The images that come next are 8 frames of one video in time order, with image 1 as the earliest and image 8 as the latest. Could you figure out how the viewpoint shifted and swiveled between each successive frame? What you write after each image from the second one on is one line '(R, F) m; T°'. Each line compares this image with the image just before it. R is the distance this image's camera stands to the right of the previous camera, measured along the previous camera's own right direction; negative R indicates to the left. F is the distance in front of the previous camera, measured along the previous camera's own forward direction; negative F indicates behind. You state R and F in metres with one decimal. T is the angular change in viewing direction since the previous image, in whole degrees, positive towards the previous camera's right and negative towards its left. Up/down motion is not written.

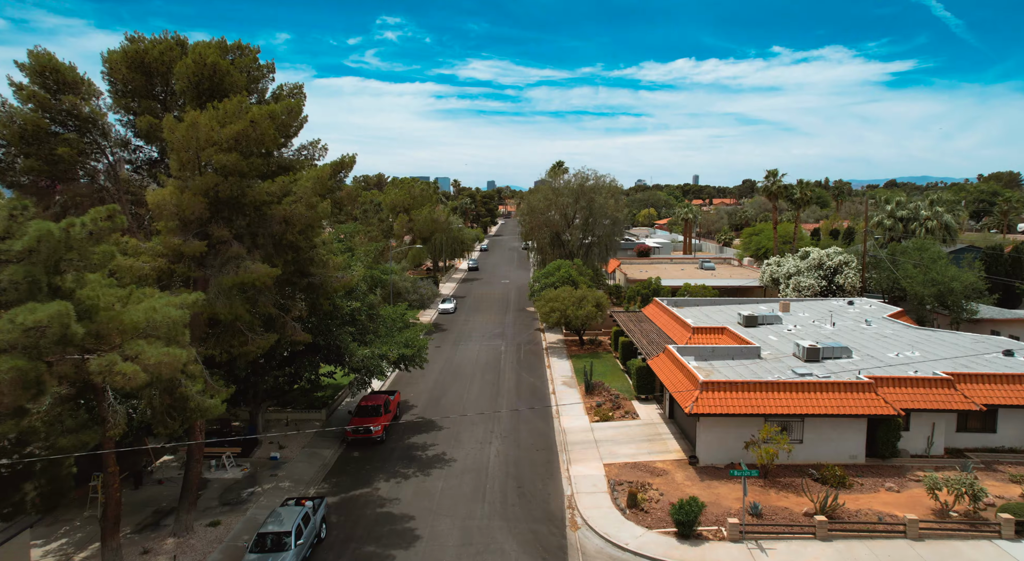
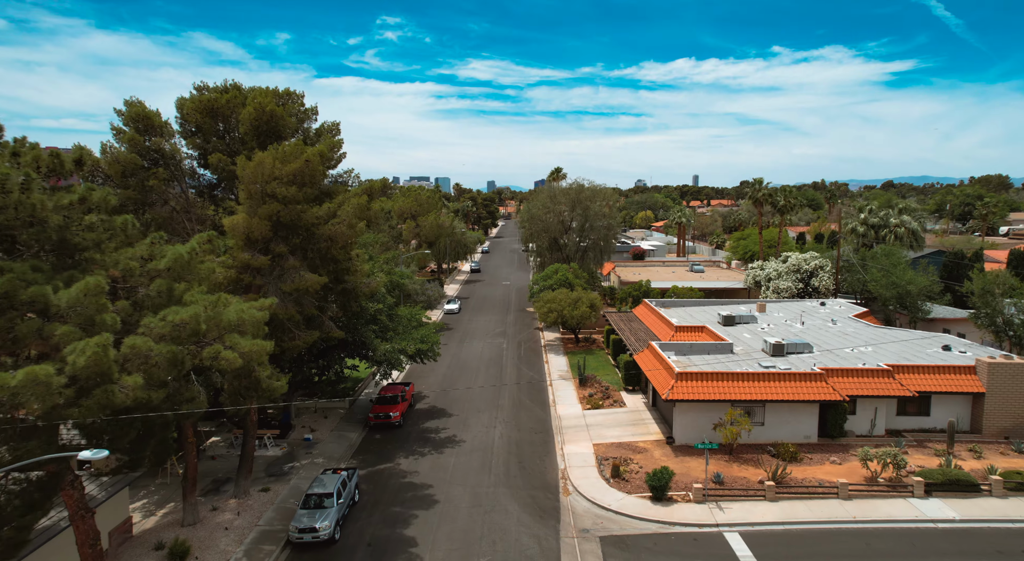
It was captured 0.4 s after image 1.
(-0.1, -3.3) m; 0°
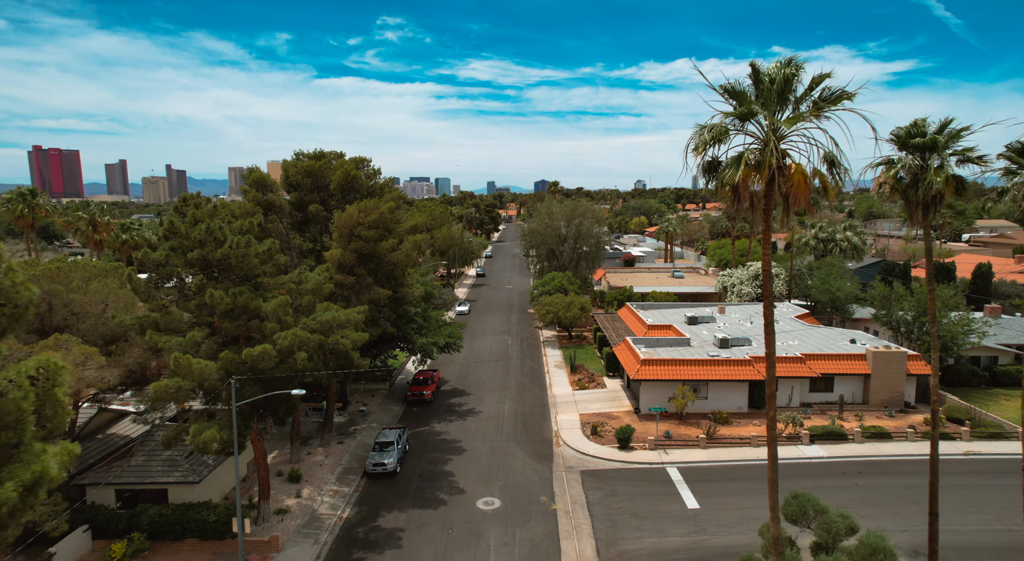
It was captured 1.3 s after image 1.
(-0.3, -7.6) m; 0°
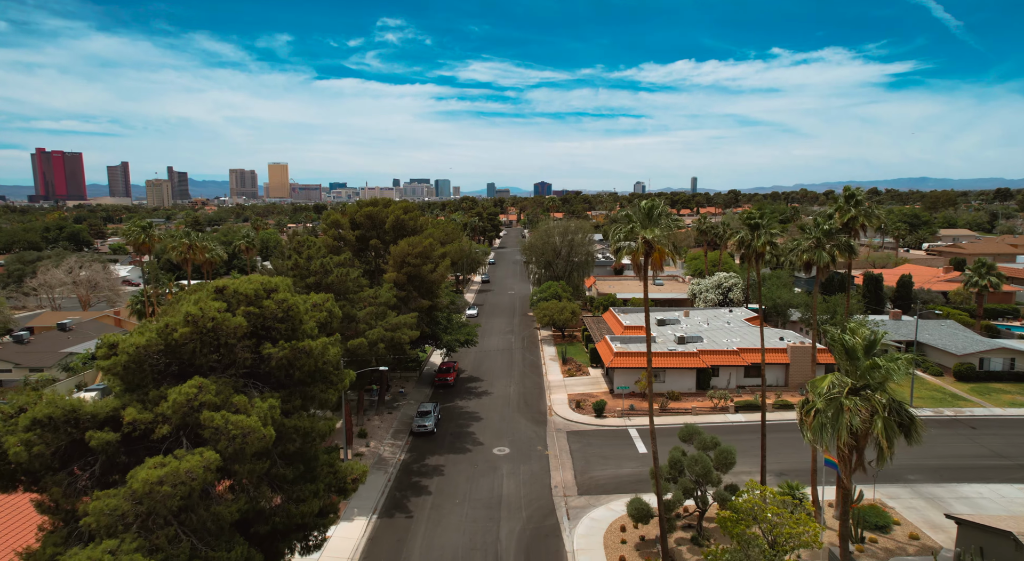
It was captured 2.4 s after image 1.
(-0.3, -9.6) m; 0°
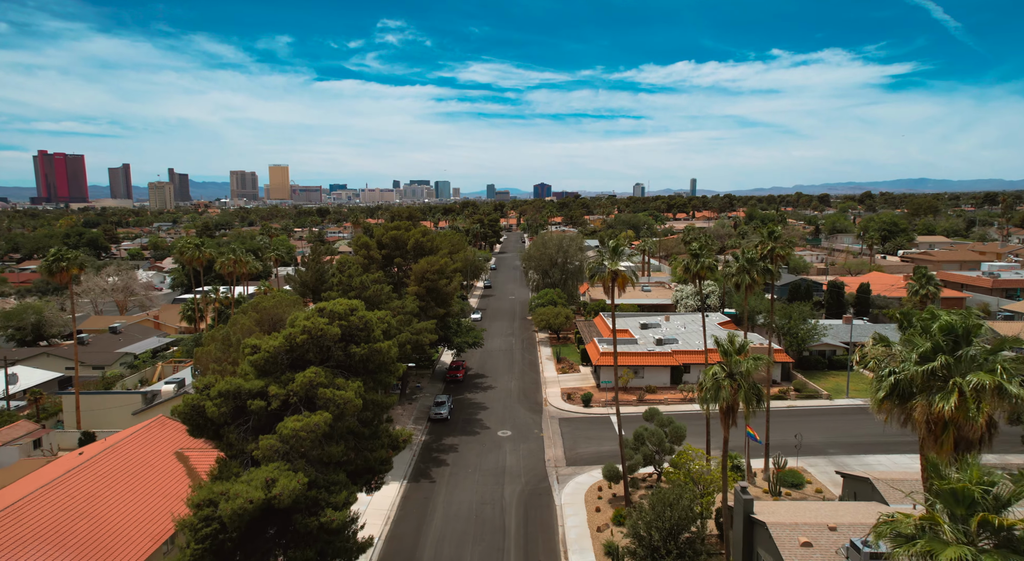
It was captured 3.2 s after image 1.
(-0.1, -6.8) m; 0°
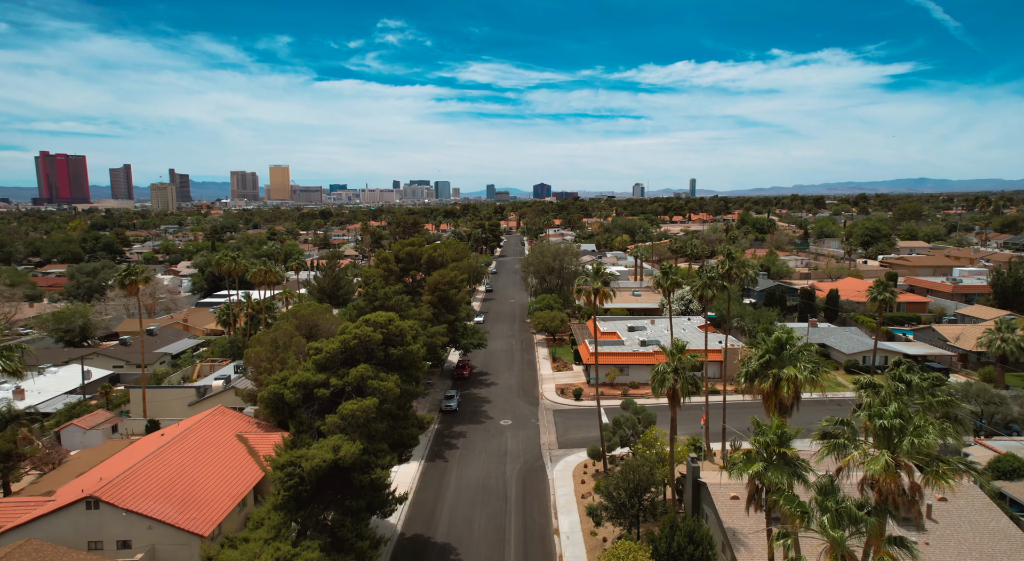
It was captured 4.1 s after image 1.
(0.0, -6.2) m; 0°
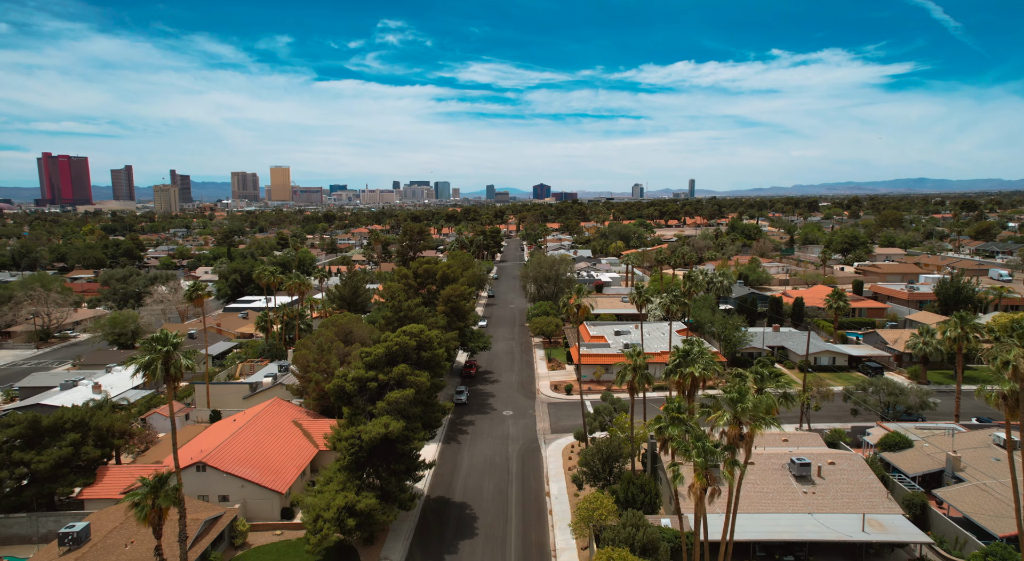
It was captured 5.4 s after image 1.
(-0.1, -8.5) m; 0°
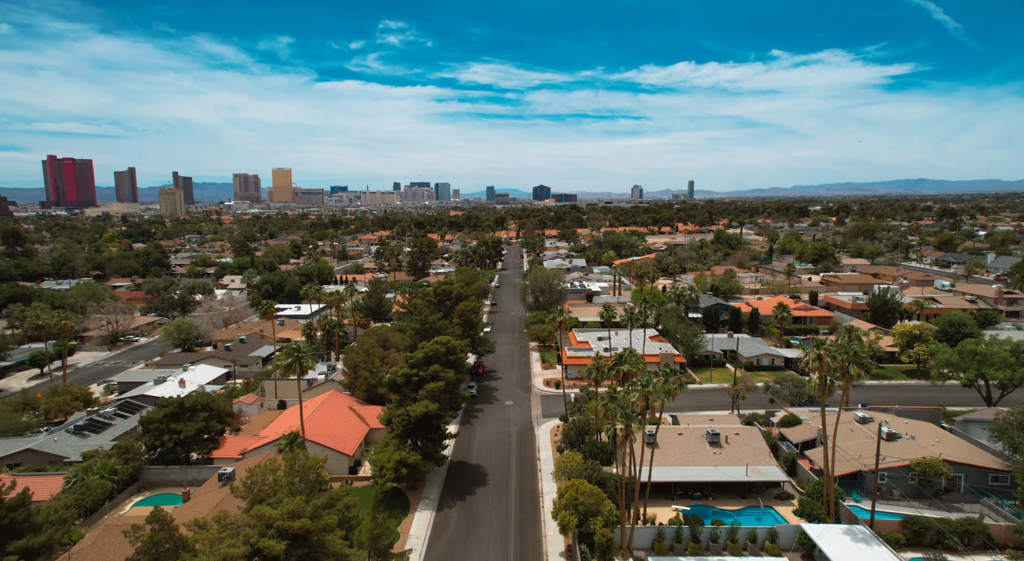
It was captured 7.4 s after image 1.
(0.0, -14.0) m; 0°
